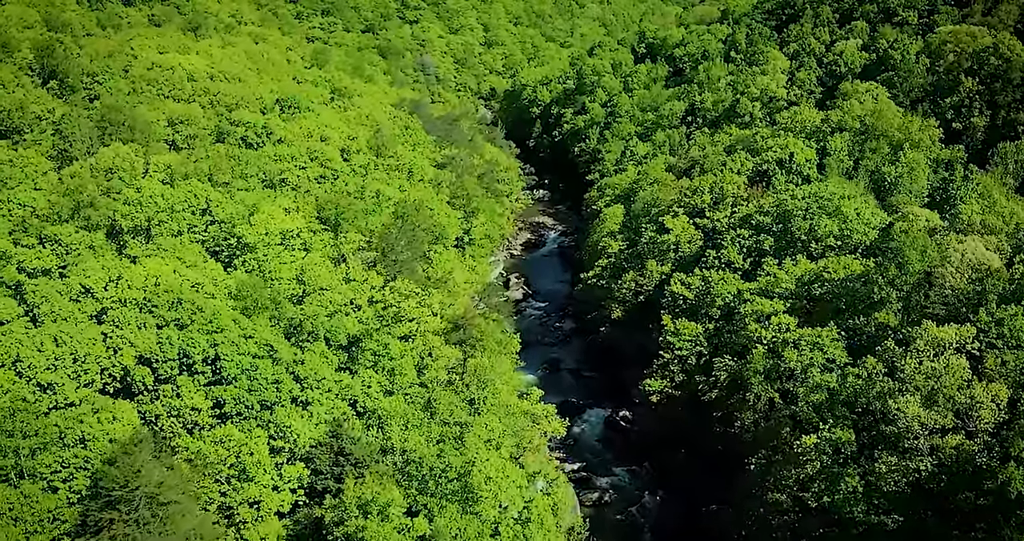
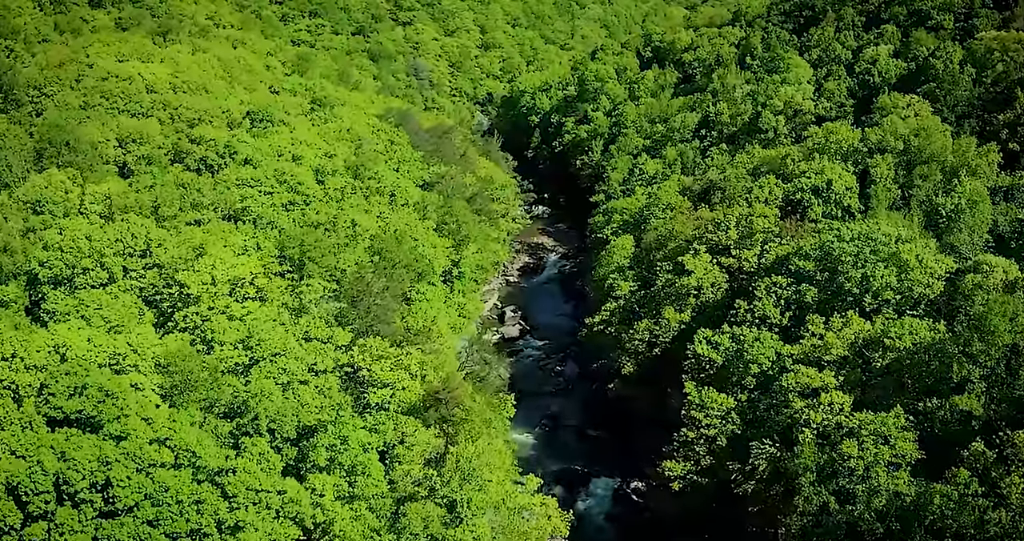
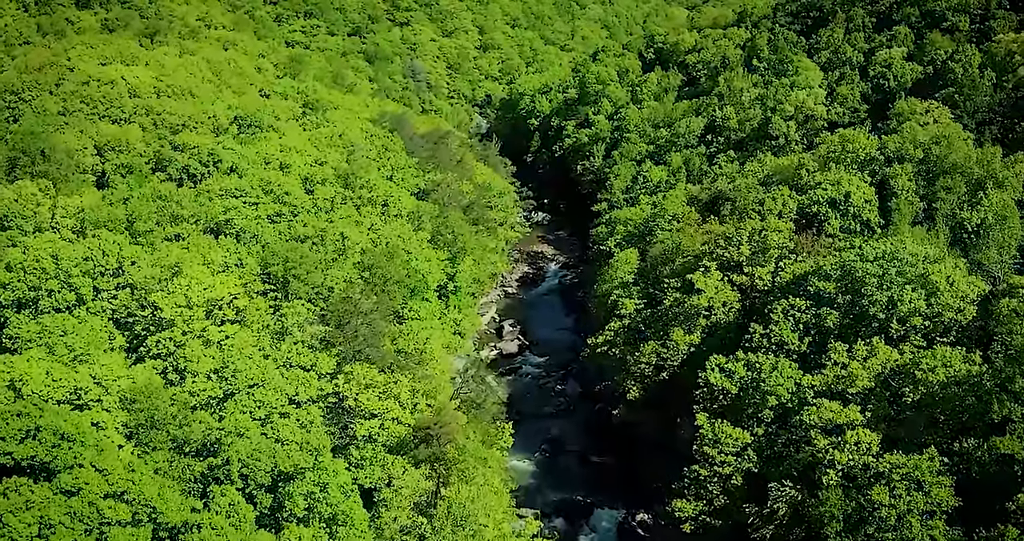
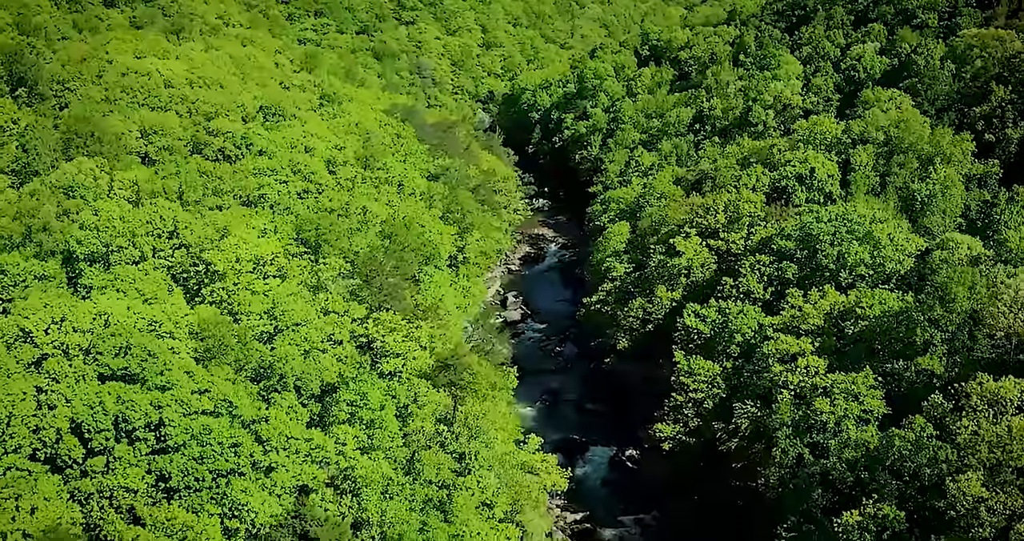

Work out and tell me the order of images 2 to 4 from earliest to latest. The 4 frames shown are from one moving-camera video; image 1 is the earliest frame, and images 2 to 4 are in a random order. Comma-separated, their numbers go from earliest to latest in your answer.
4, 2, 3
